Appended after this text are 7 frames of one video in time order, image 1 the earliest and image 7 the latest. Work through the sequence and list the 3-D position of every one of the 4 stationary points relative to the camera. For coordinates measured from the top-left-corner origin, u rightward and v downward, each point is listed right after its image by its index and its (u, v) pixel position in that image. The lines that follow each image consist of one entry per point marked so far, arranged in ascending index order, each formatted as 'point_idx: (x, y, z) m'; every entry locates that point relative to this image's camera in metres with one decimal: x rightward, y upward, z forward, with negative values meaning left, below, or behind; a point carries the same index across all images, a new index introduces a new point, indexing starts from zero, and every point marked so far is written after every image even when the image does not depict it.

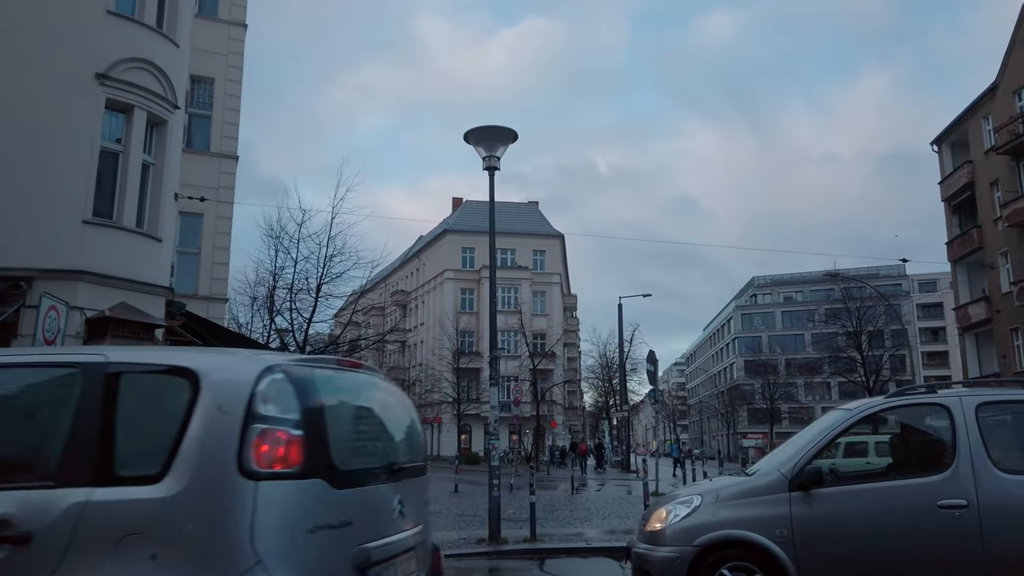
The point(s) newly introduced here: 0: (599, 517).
0: (+1.7, -4.4, +14.5) m
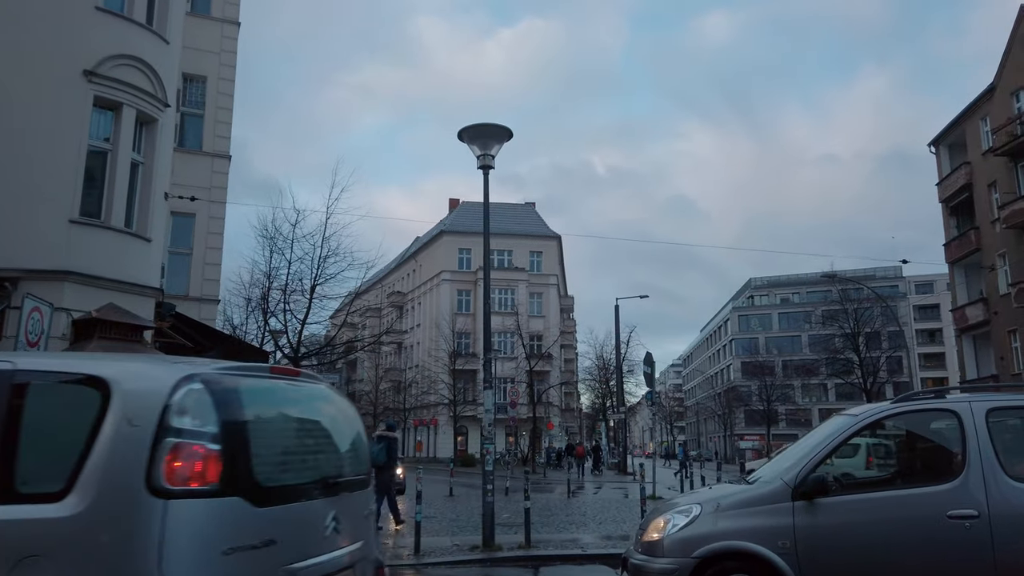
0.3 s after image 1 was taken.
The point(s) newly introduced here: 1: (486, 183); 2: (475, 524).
0: (+1.6, -4.4, +14.3) m
1: (-0.4, +1.6, +11.4) m
2: (-0.7, -4.4, +14.0) m
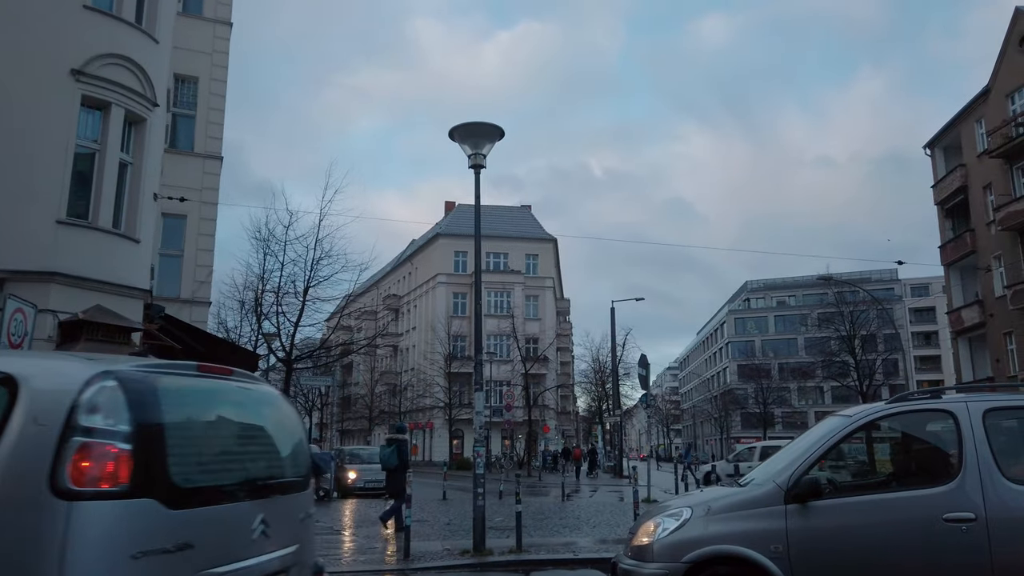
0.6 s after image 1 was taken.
0: (+1.4, -4.4, +14.1) m
1: (-0.5, +1.6, +11.2) m
2: (-0.8, -4.4, +13.8) m
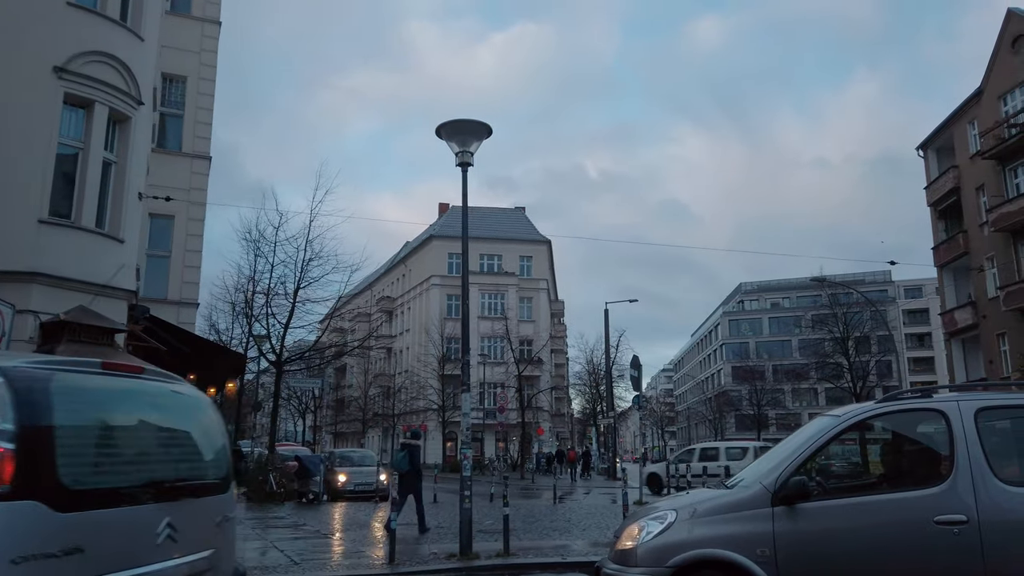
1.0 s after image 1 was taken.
0: (+1.2, -4.4, +14.0) m
1: (-0.7, +1.6, +11.1) m
2: (-1.0, -4.4, +13.6) m
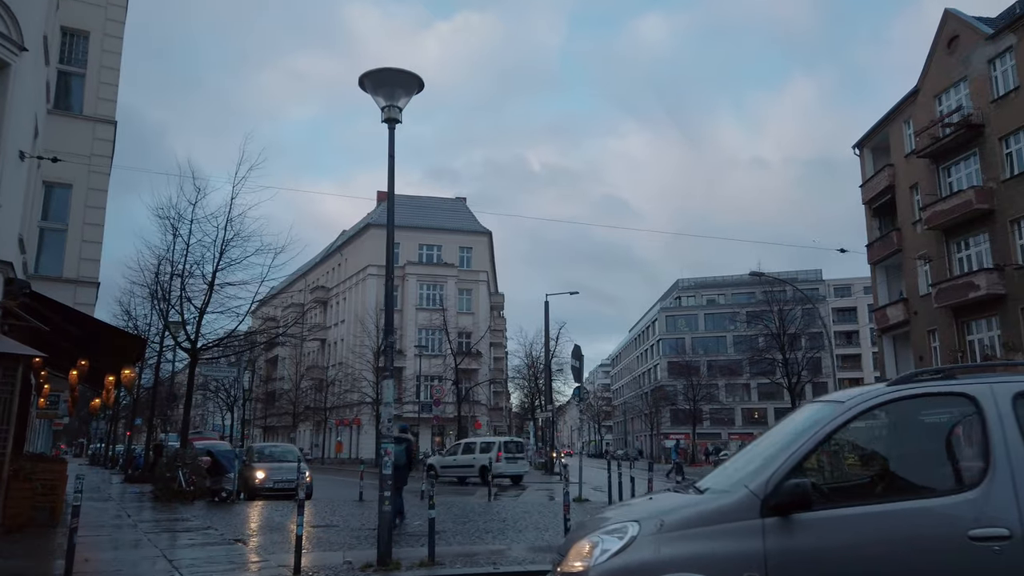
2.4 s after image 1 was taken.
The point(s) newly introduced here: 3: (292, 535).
0: (+0.1, -4.1, +12.9) m
1: (-1.6, +1.9, +9.8) m
2: (-2.2, -4.0, +12.3) m
3: (-3.9, -4.3, +13.3) m
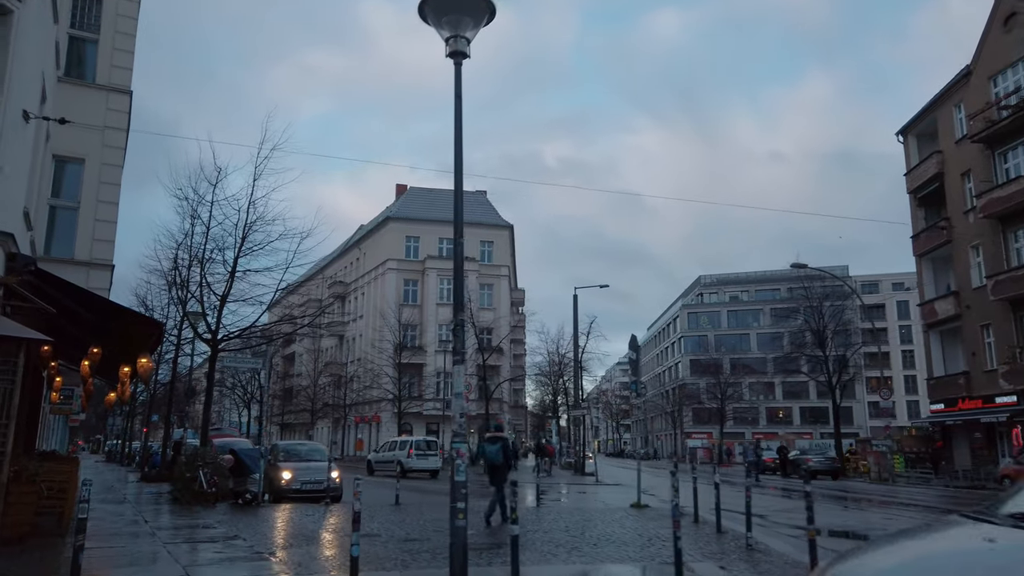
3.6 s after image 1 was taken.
0: (+1.1, -3.8, +11.2) m
1: (-0.6, +2.2, +8.1) m
2: (-1.1, -3.7, +10.7) m
3: (-2.8, -4.0, +11.7) m
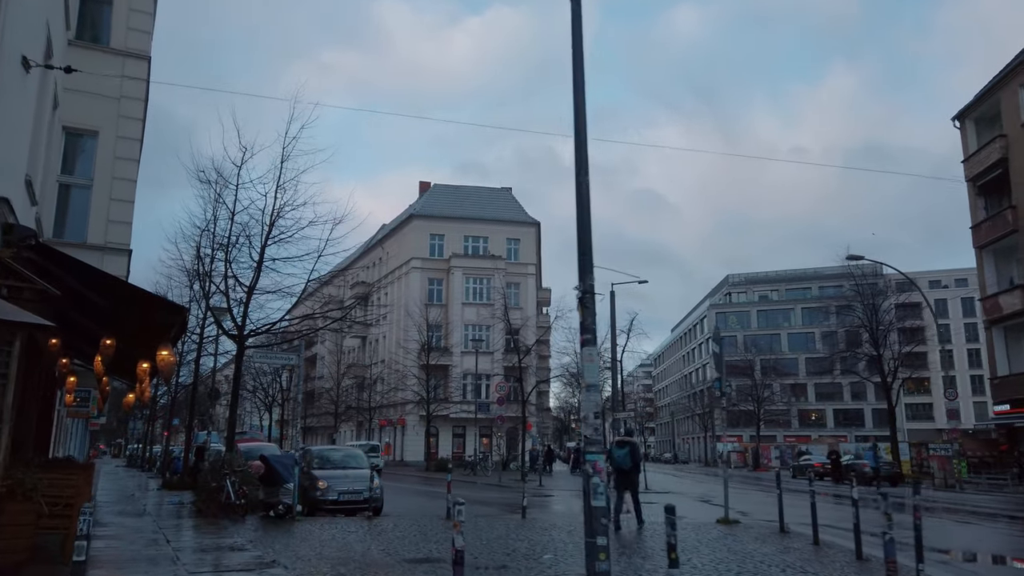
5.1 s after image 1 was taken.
0: (+2.3, -3.4, +9.2) m
1: (+0.5, +2.6, +6.2) m
2: (0.0, -3.4, +8.7) m
3: (-1.6, -3.7, +9.7) m
